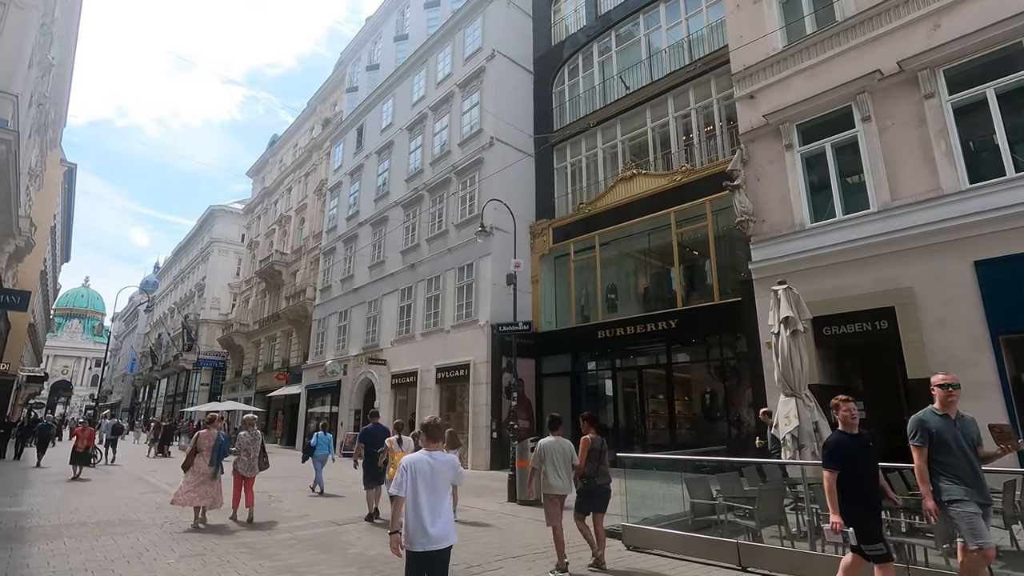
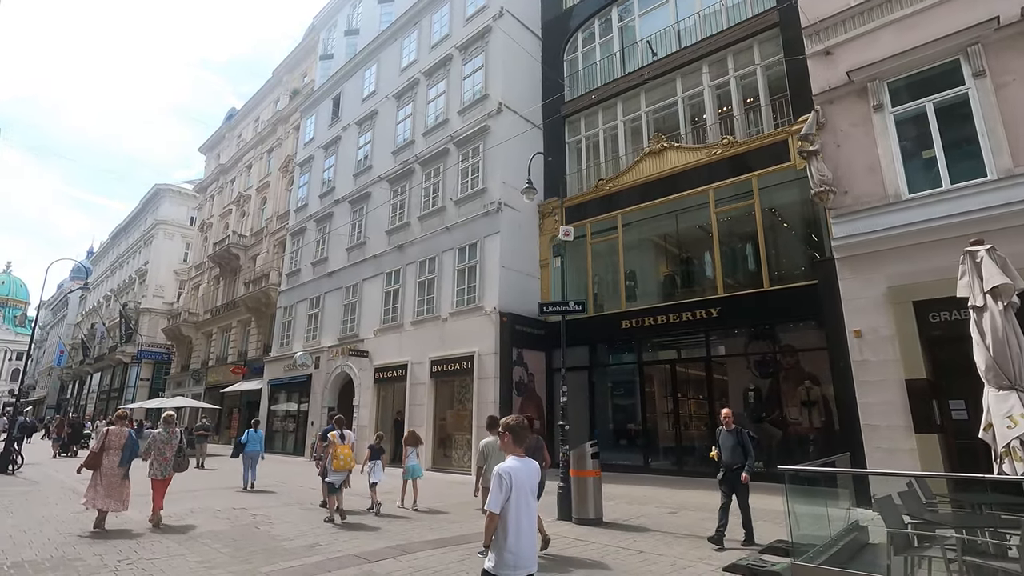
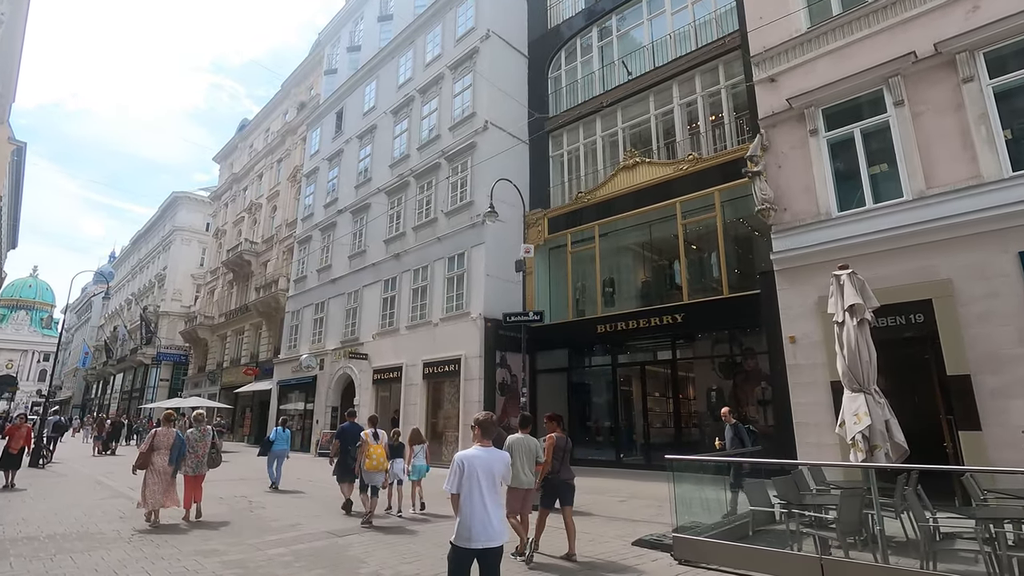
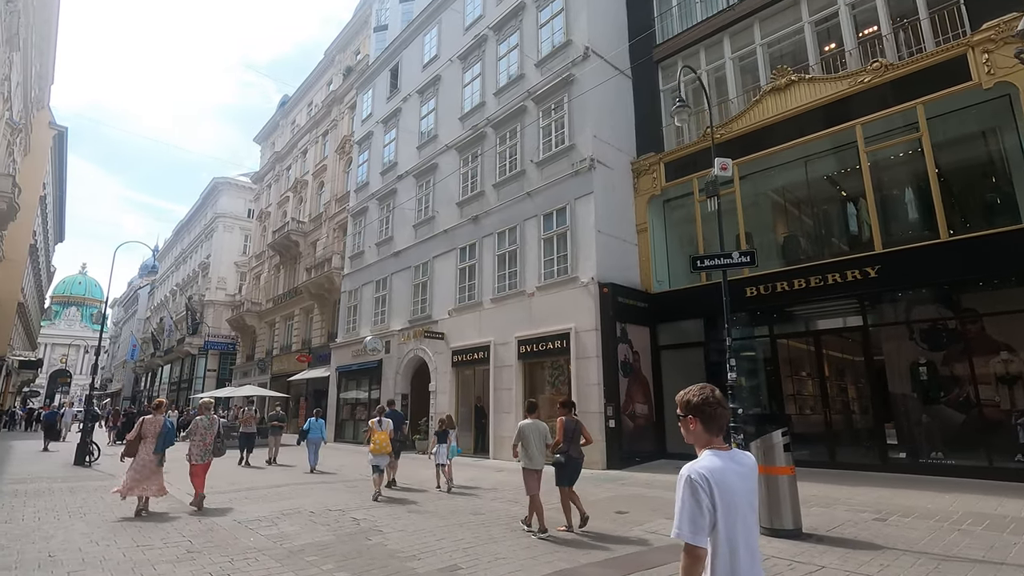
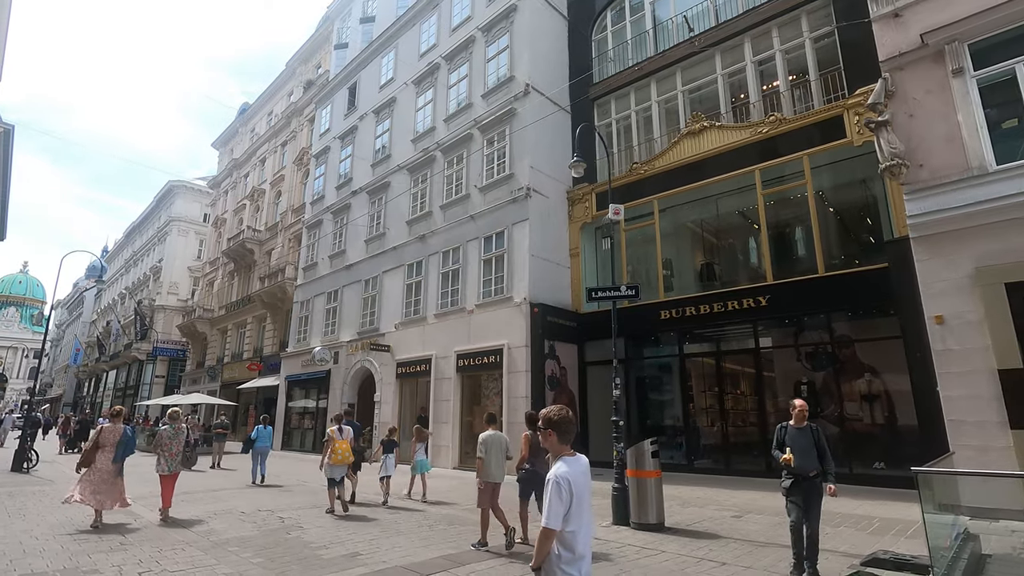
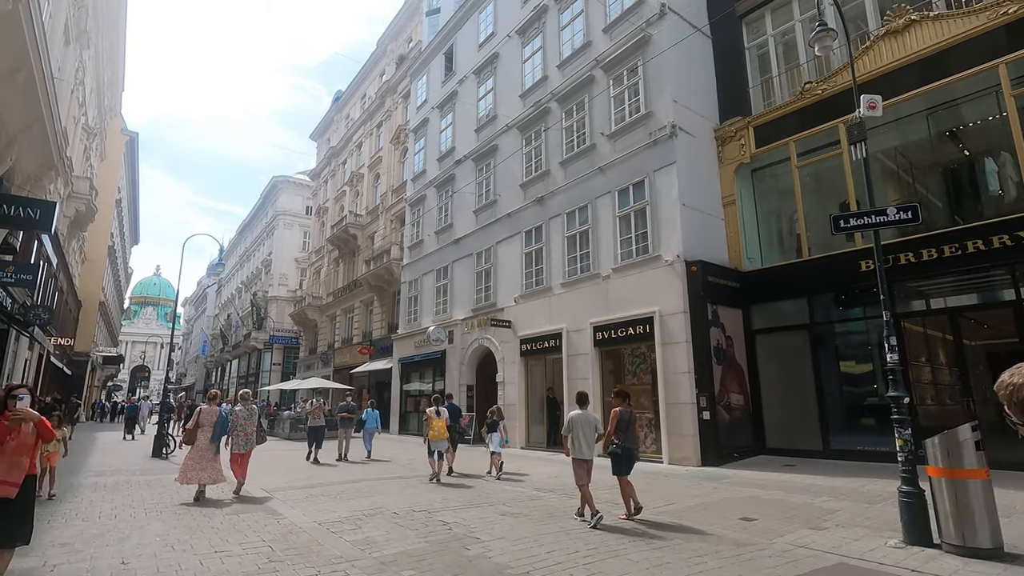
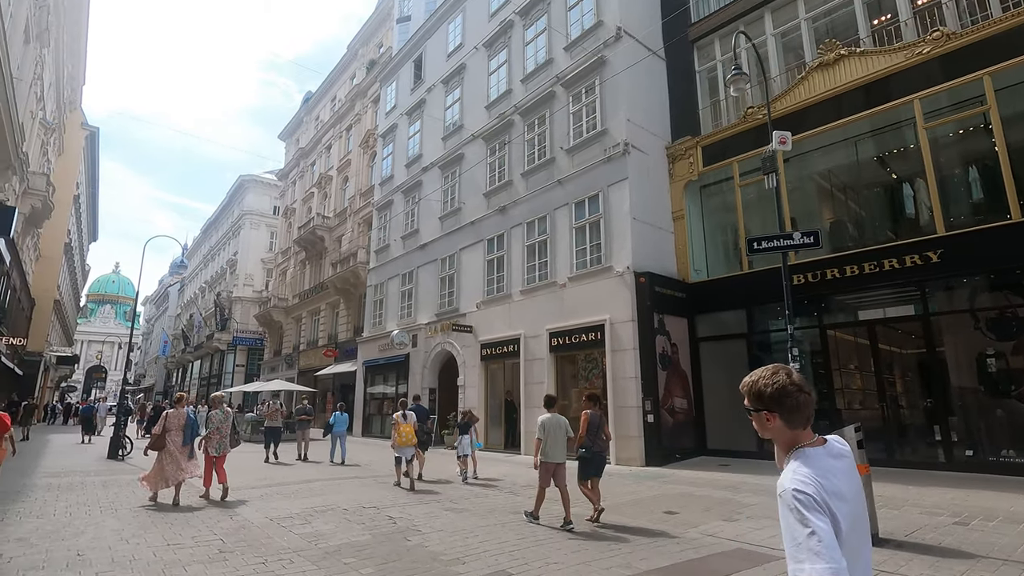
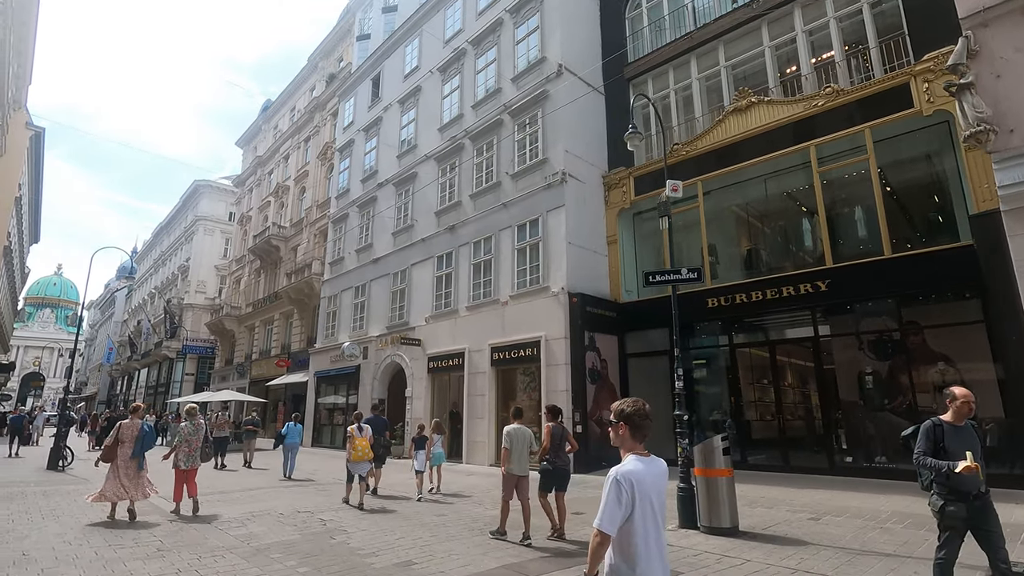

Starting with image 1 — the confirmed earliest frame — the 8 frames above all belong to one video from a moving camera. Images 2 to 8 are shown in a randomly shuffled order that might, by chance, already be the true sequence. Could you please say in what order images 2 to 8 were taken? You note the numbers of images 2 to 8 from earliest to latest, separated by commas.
3, 2, 5, 8, 4, 7, 6
